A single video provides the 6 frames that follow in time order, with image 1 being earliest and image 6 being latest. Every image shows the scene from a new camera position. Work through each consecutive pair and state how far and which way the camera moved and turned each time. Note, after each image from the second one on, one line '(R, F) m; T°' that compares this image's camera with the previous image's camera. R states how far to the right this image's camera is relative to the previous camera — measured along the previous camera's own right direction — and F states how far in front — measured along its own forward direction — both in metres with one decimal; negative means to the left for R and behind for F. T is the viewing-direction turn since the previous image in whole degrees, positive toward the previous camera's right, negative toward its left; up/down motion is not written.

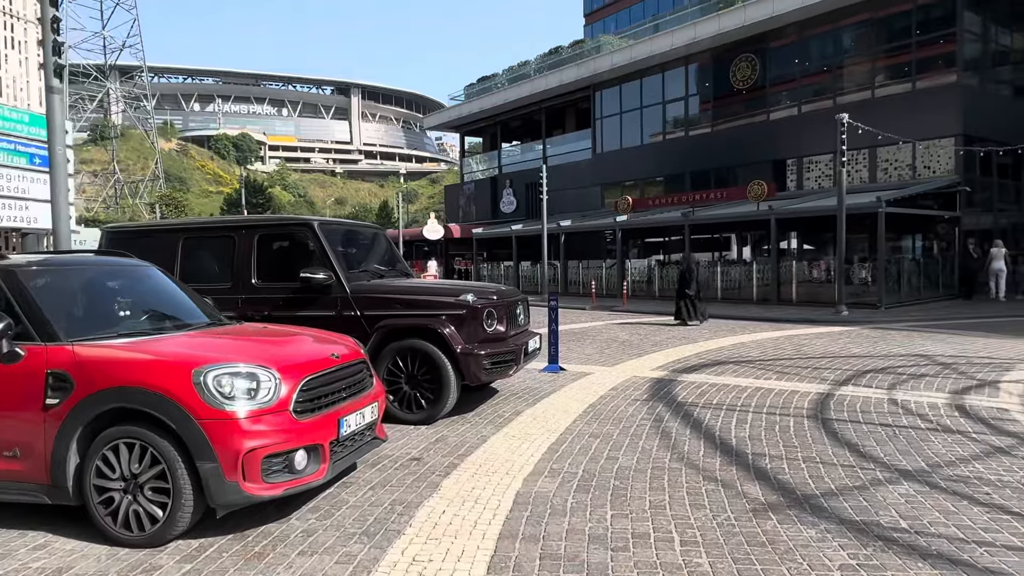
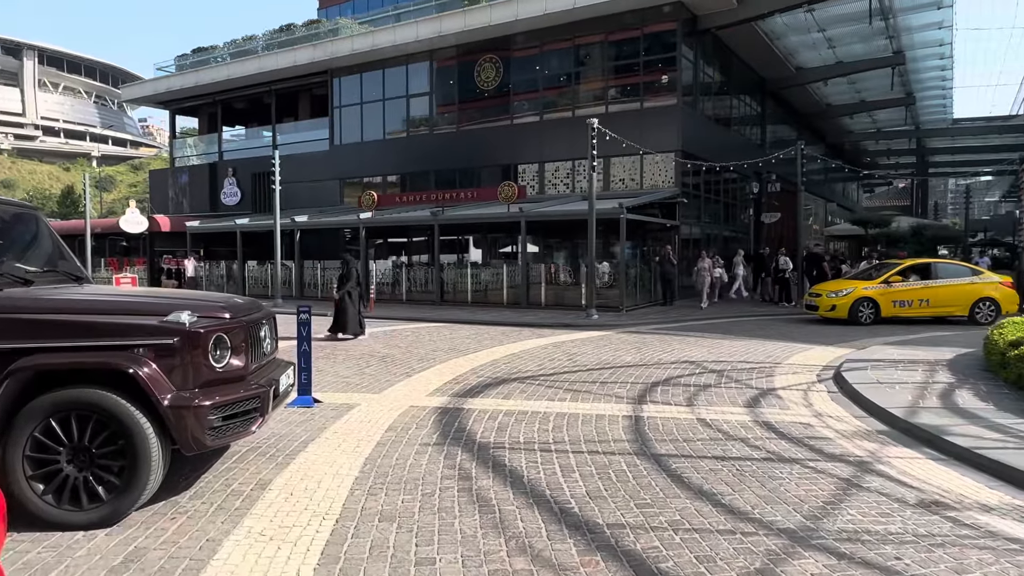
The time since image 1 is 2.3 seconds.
(-0.1, +1.8) m; +22°
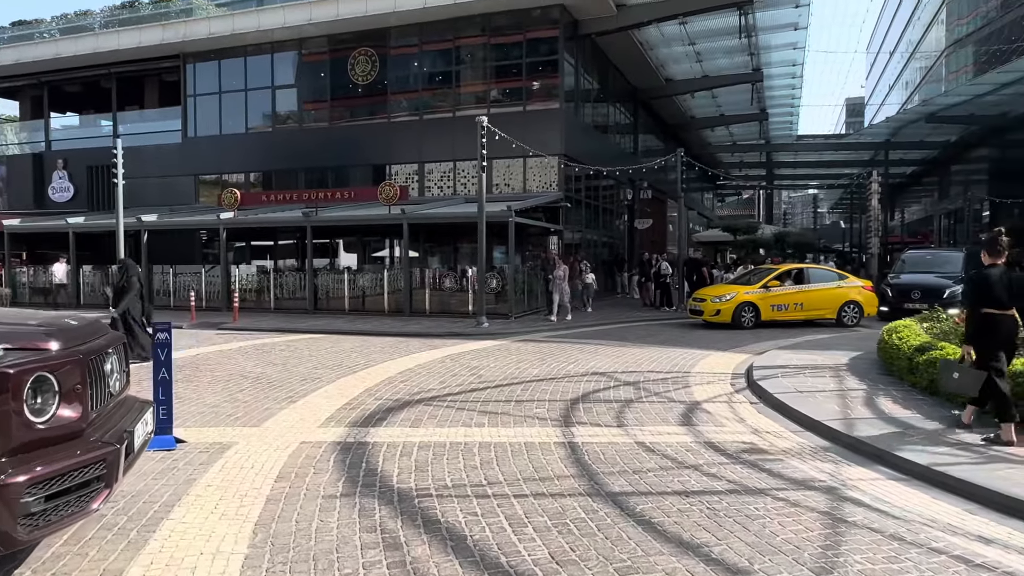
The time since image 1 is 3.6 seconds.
(-0.4, +1.0) m; +11°
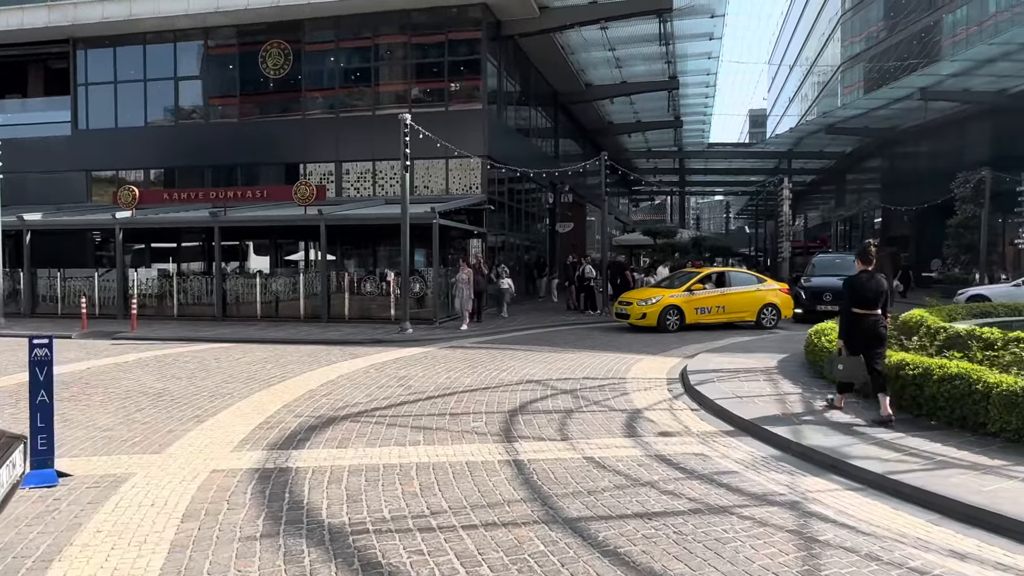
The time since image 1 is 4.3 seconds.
(-0.2, +0.5) m; +7°
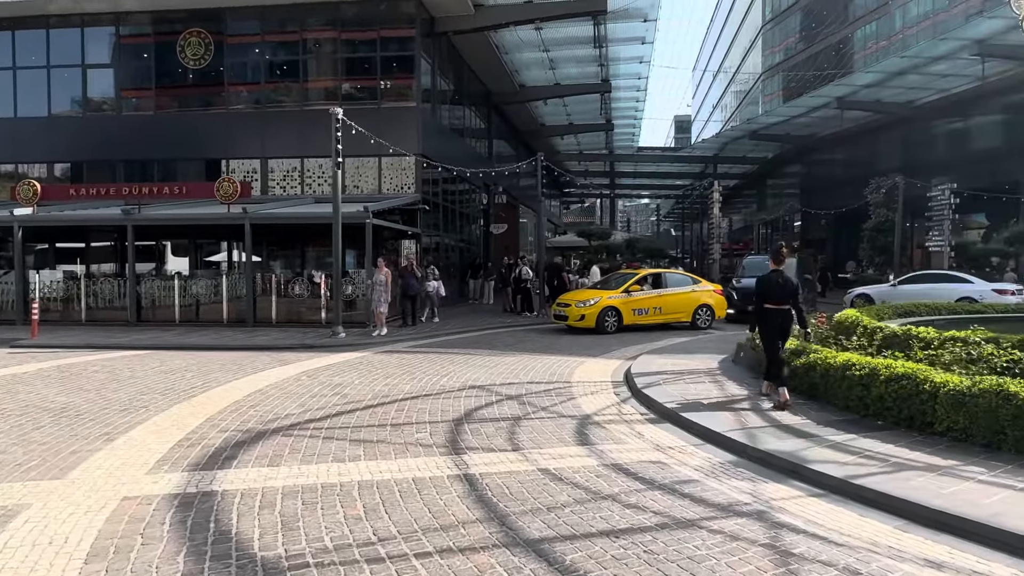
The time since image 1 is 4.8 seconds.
(-0.1, +0.4) m; +6°
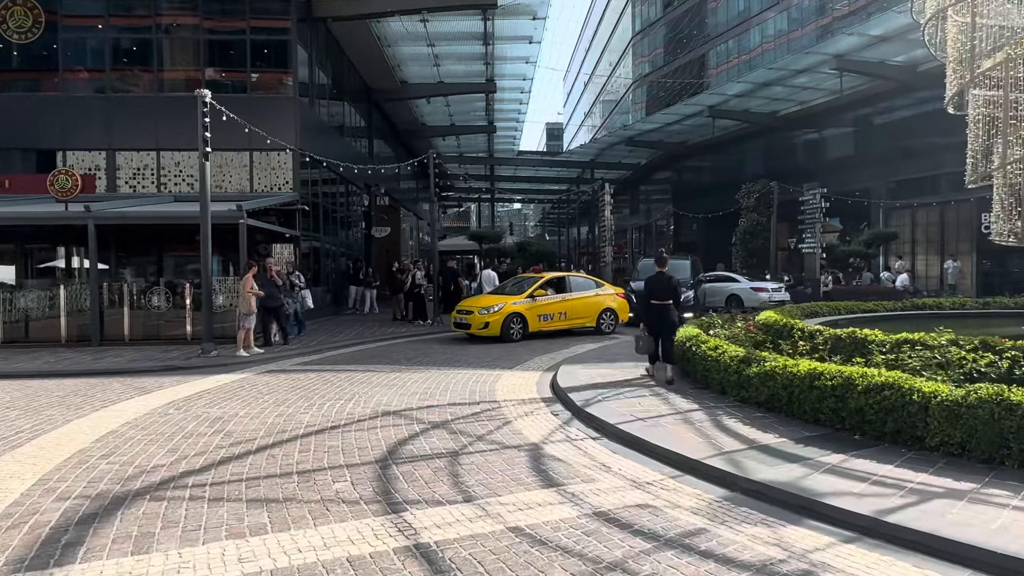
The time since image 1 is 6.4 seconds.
(-0.5, +1.2) m; +11°
